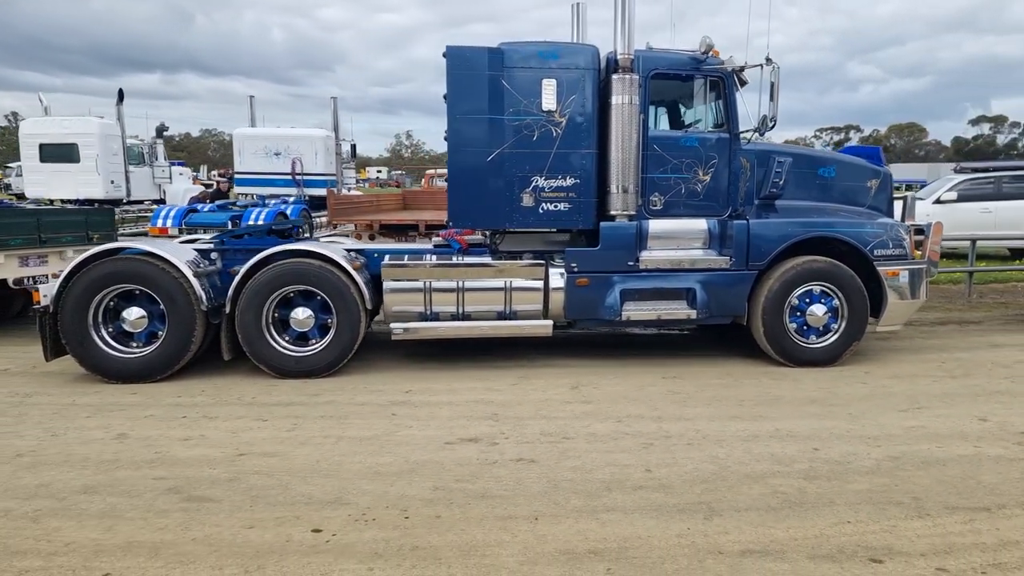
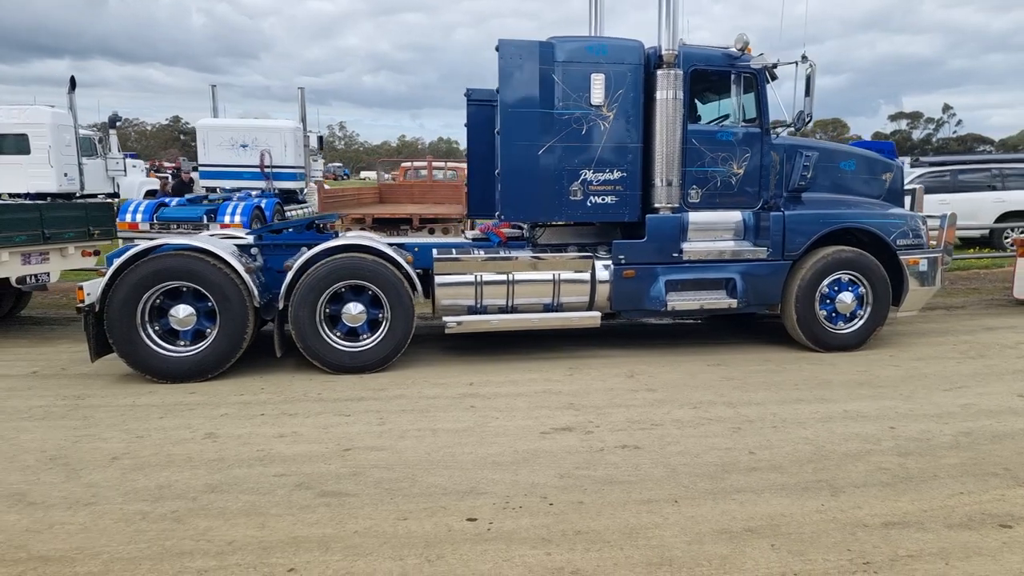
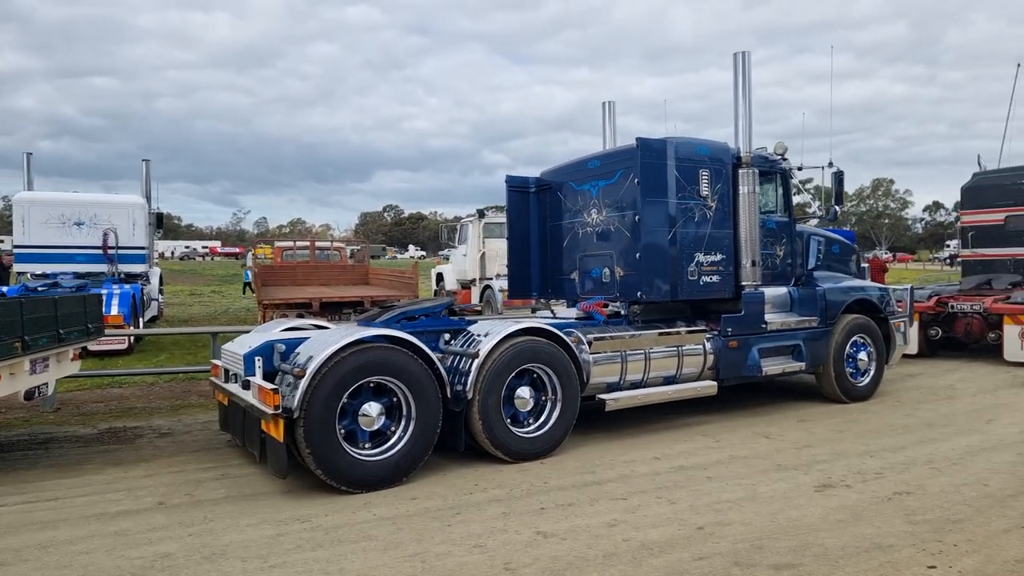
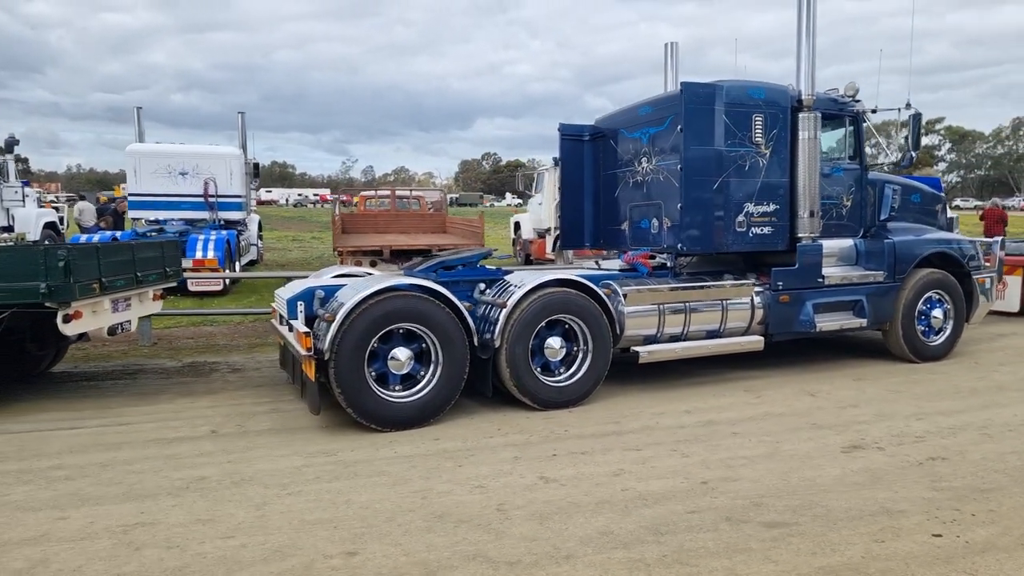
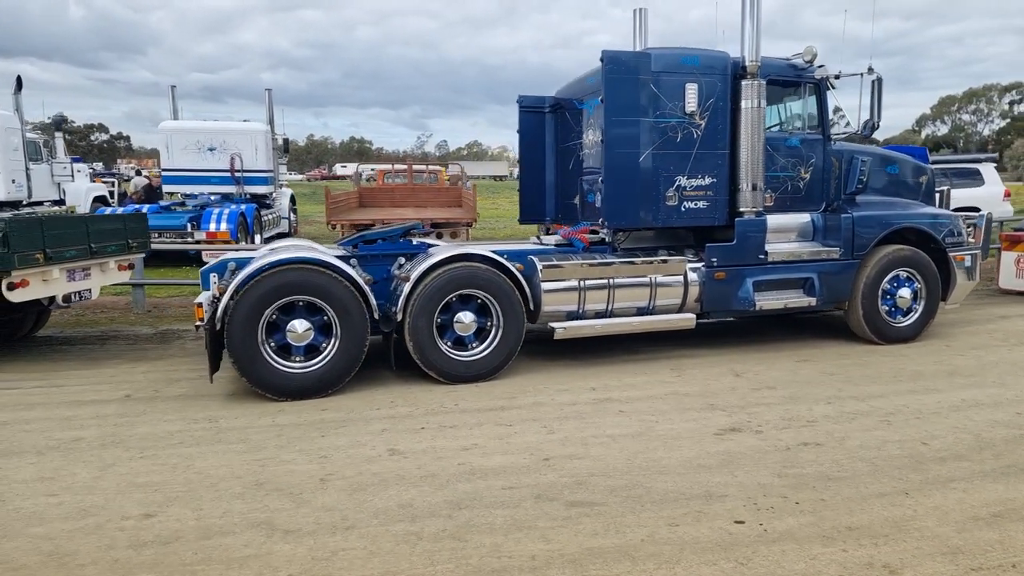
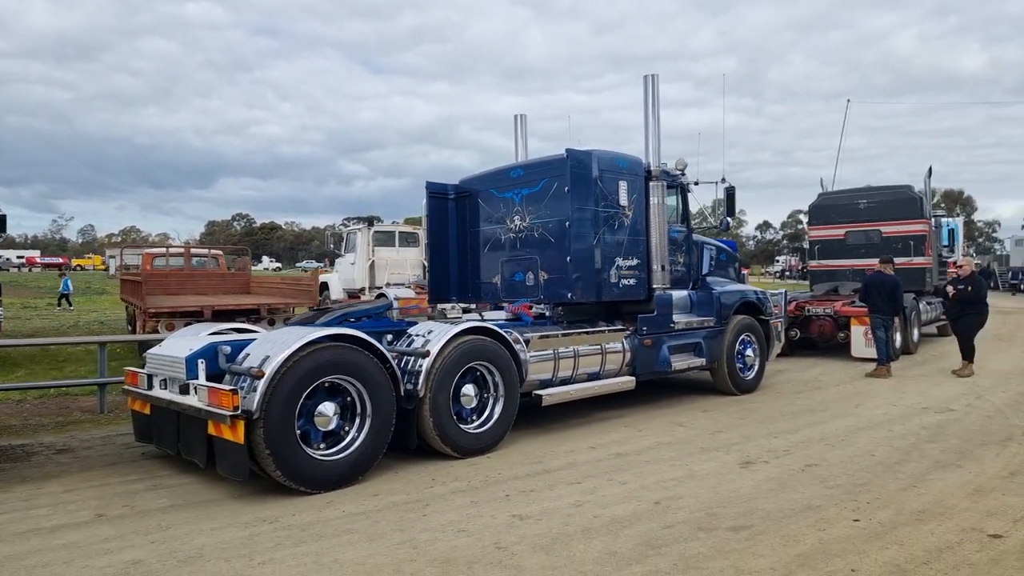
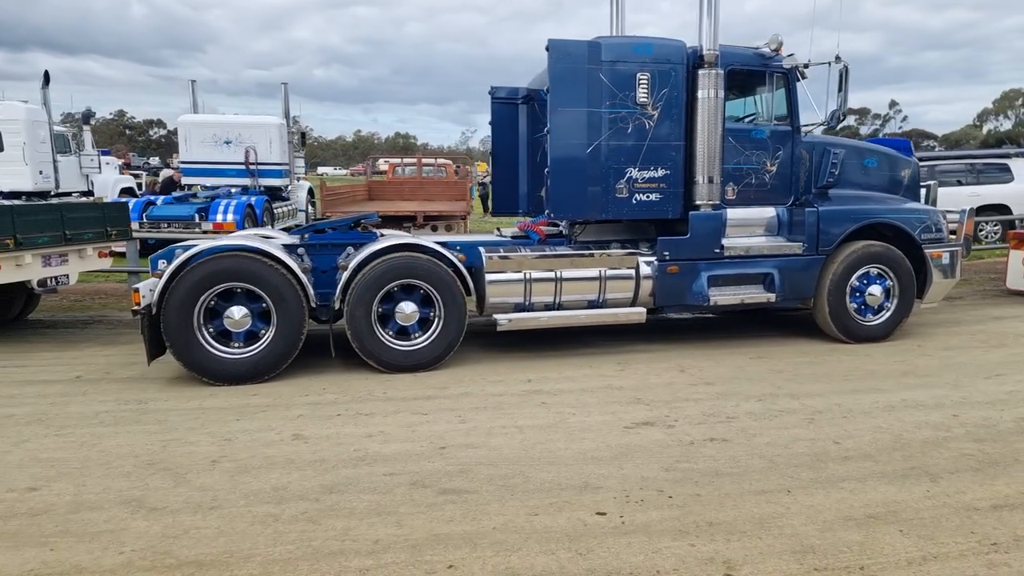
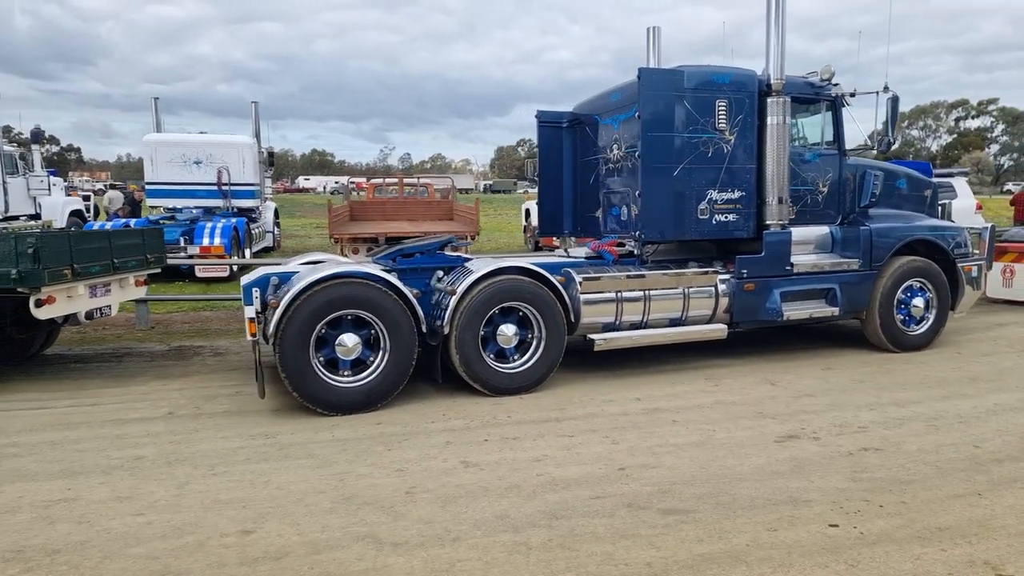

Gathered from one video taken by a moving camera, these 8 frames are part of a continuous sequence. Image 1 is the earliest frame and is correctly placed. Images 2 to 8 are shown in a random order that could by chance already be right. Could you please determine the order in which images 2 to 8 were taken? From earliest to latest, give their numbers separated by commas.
2, 7, 5, 8, 4, 3, 6
